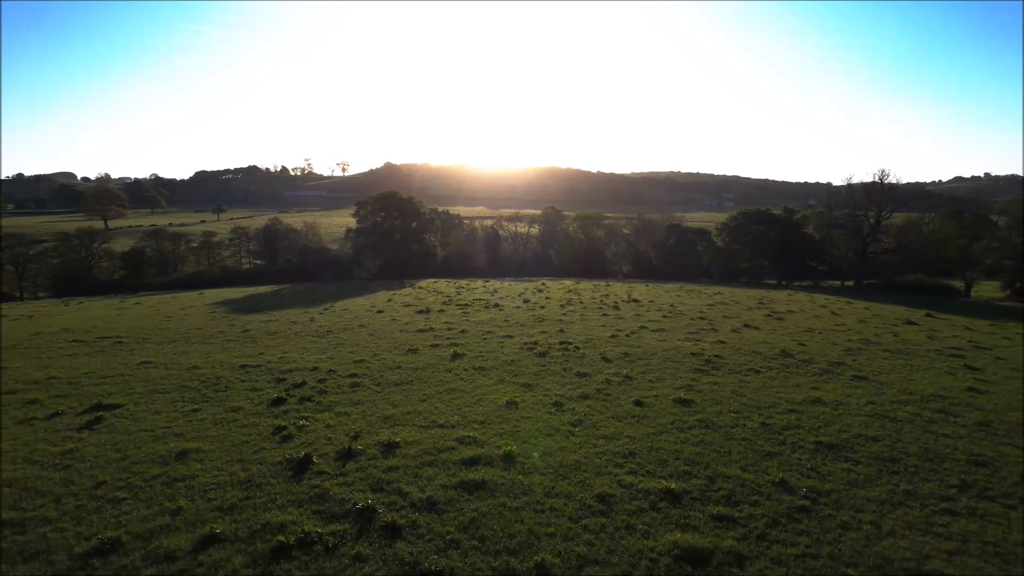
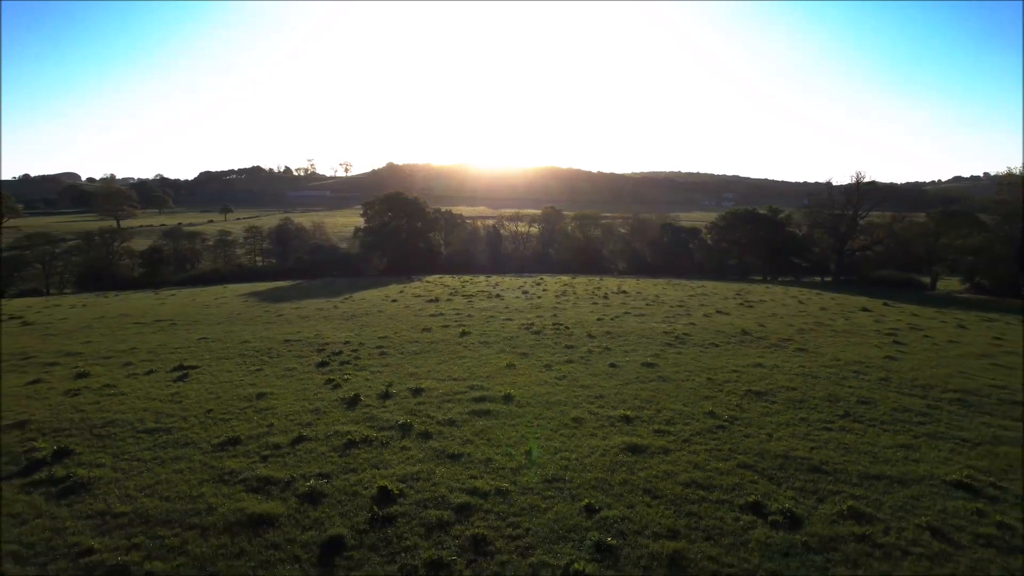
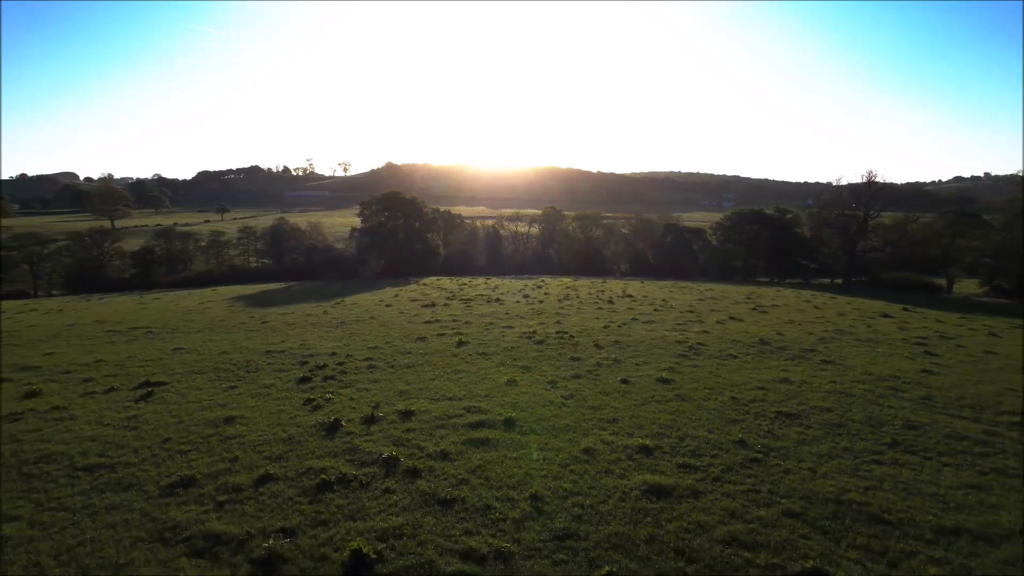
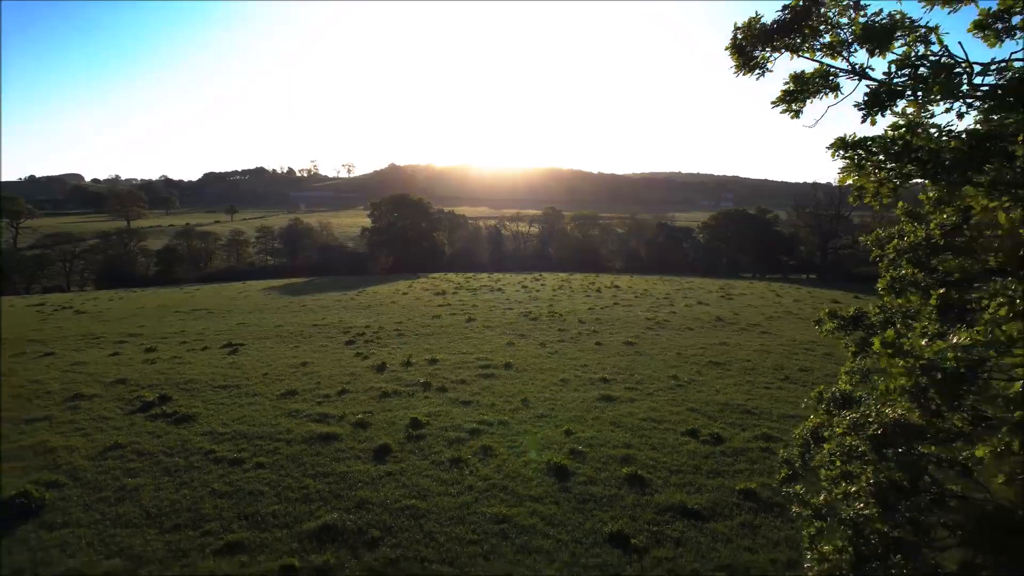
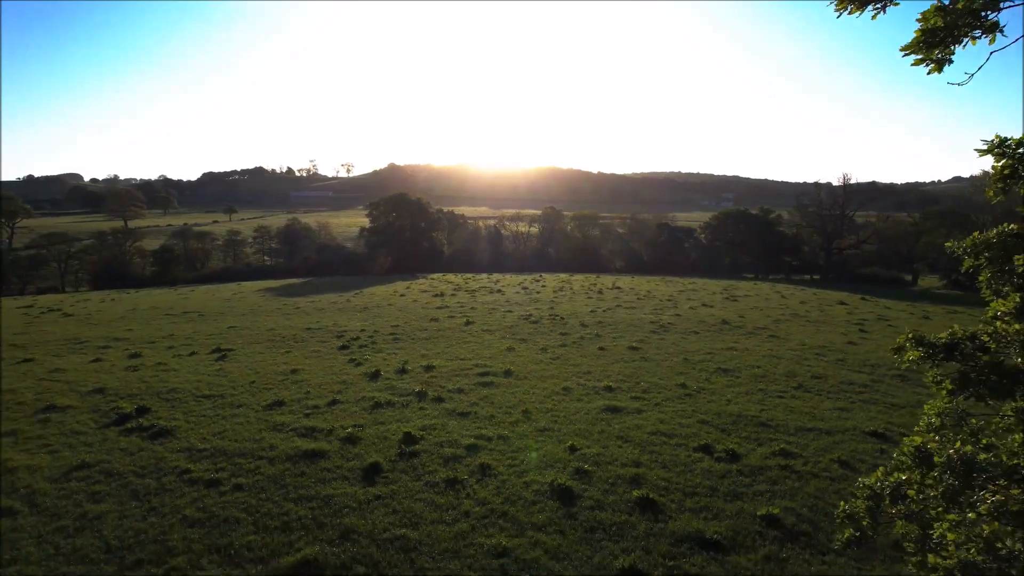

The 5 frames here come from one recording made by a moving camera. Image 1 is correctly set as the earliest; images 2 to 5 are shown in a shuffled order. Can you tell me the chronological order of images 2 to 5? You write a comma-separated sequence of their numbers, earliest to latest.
3, 2, 5, 4
